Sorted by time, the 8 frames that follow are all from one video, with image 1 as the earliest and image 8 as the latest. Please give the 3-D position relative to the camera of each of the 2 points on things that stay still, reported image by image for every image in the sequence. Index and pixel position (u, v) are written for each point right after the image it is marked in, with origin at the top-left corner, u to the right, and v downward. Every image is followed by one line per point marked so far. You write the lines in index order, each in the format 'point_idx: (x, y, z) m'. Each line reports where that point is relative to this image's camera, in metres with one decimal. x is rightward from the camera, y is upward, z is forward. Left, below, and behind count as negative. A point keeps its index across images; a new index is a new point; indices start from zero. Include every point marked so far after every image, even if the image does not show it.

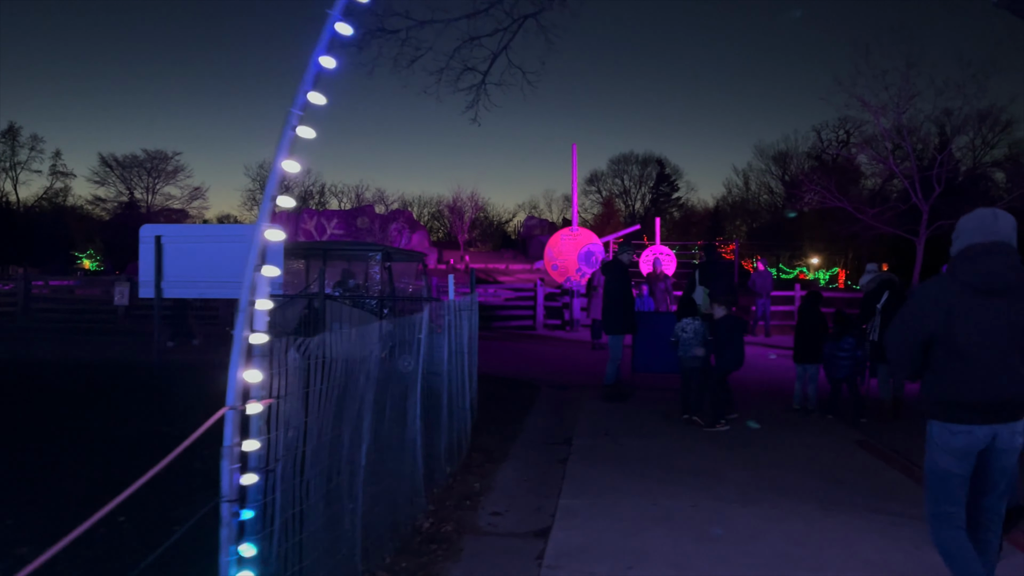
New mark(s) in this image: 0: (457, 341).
0: (-0.7, -0.6, +9.6) m
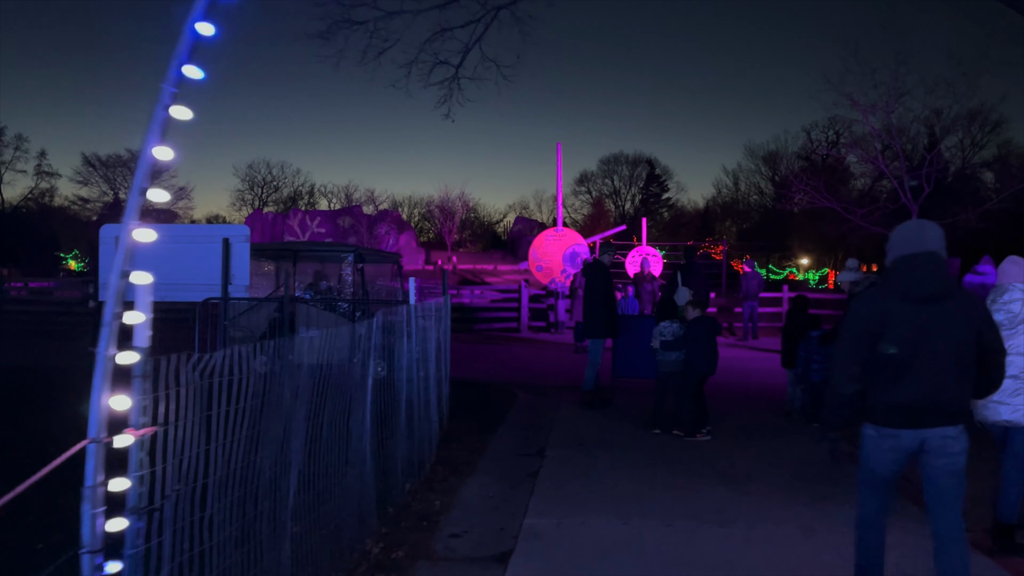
0: (-1.0, -0.7, +9.2) m
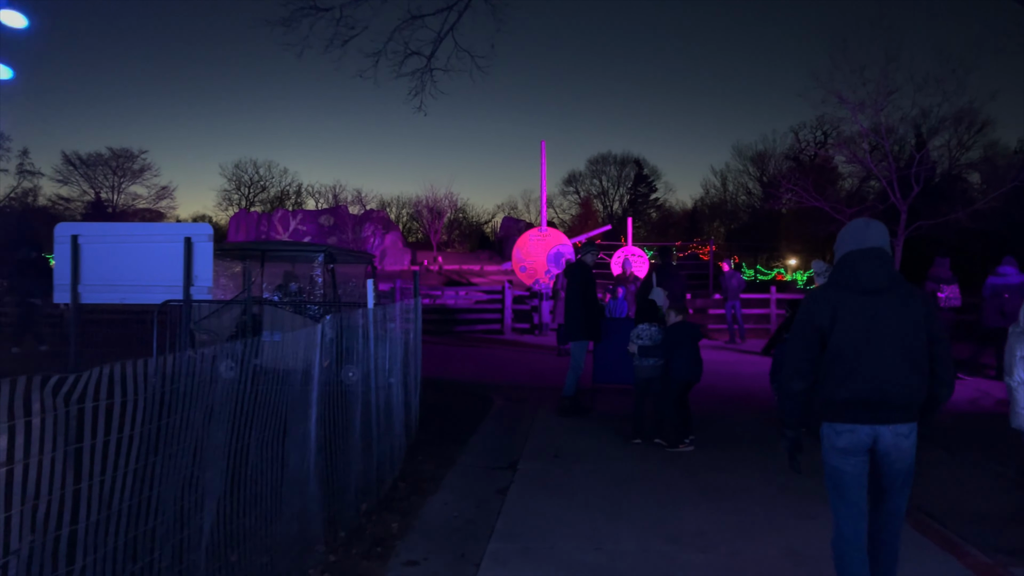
0: (-1.2, -0.7, +8.7) m
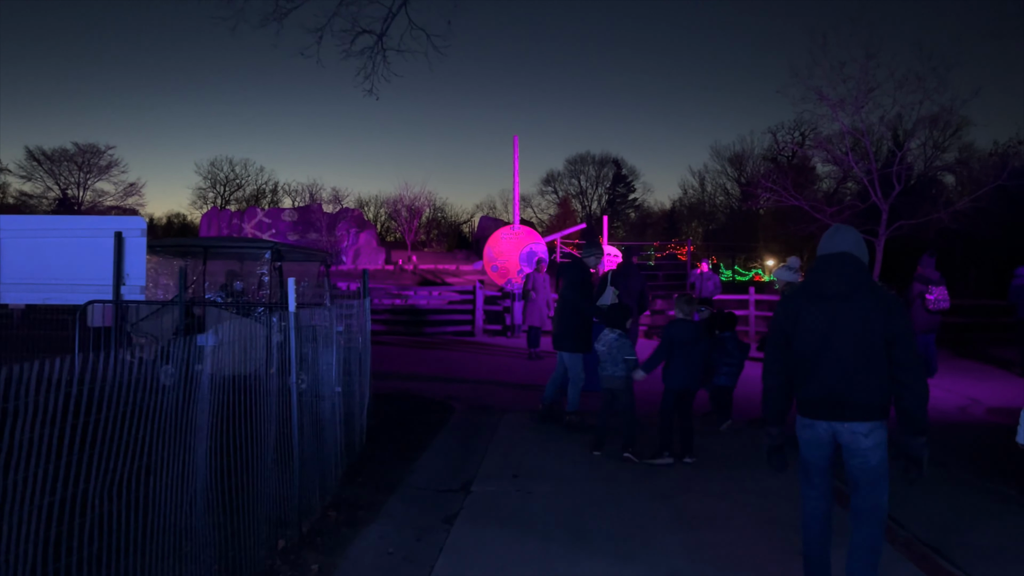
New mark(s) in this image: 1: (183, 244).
0: (-1.6, -0.7, +7.9) m
1: (-4.0, +0.5, +10.0) m
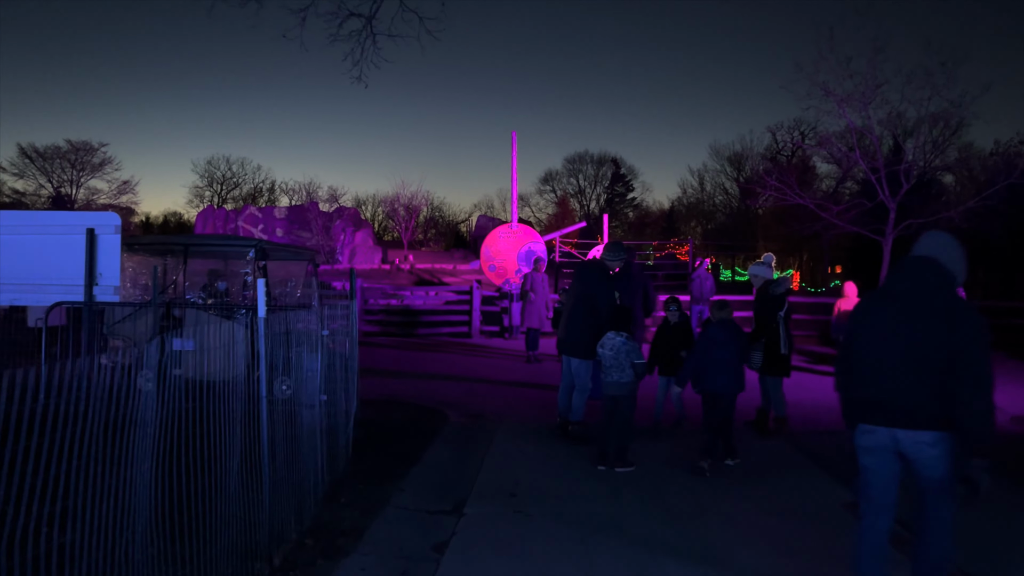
0: (-1.7, -0.7, +7.4) m
1: (-4.0, +0.5, +9.5) m
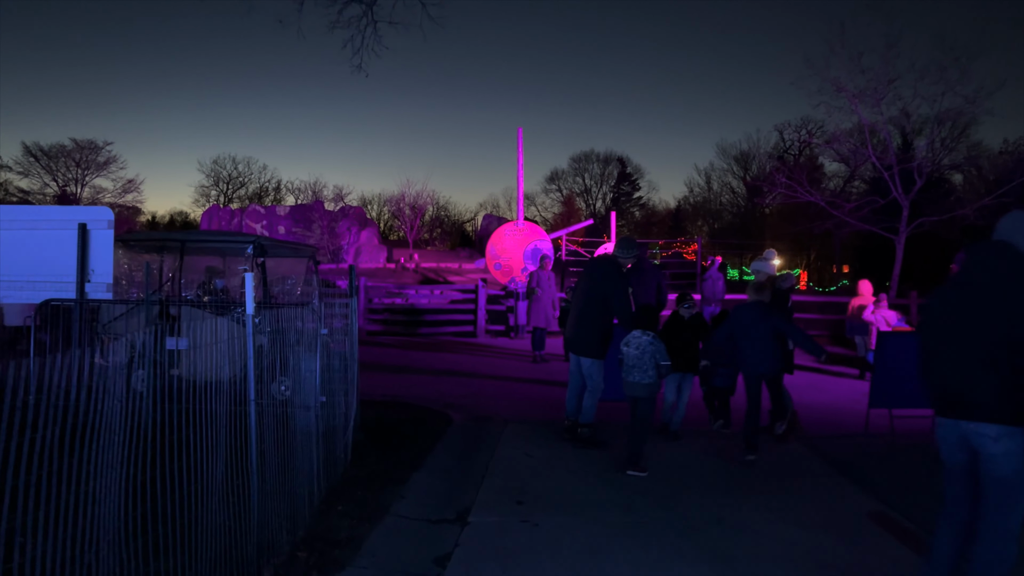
0: (-1.6, -0.7, +7.1) m
1: (-3.9, +0.6, +9.2) m
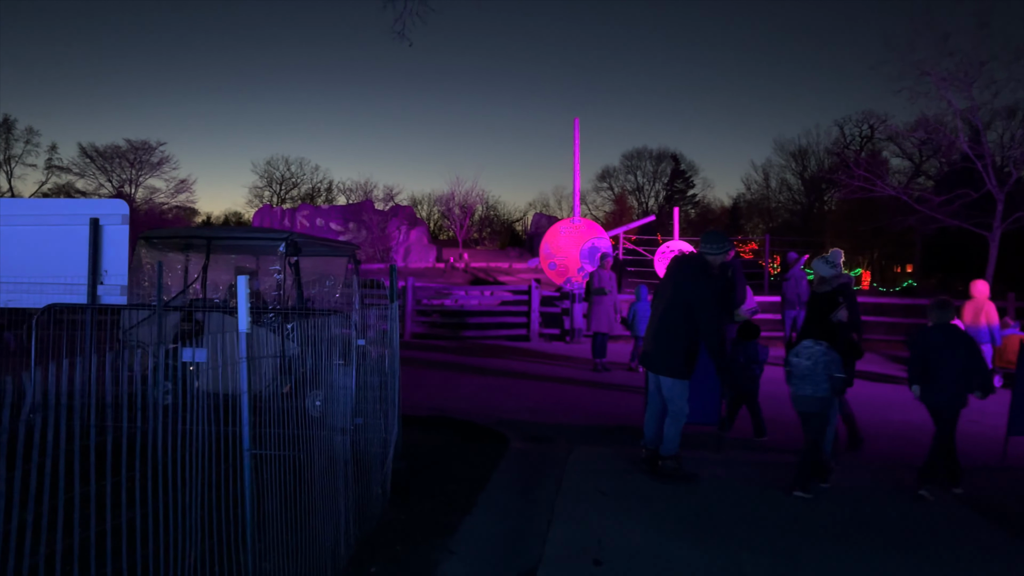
0: (-1.1, -0.7, +6.1) m
1: (-3.3, +0.5, +8.3) m
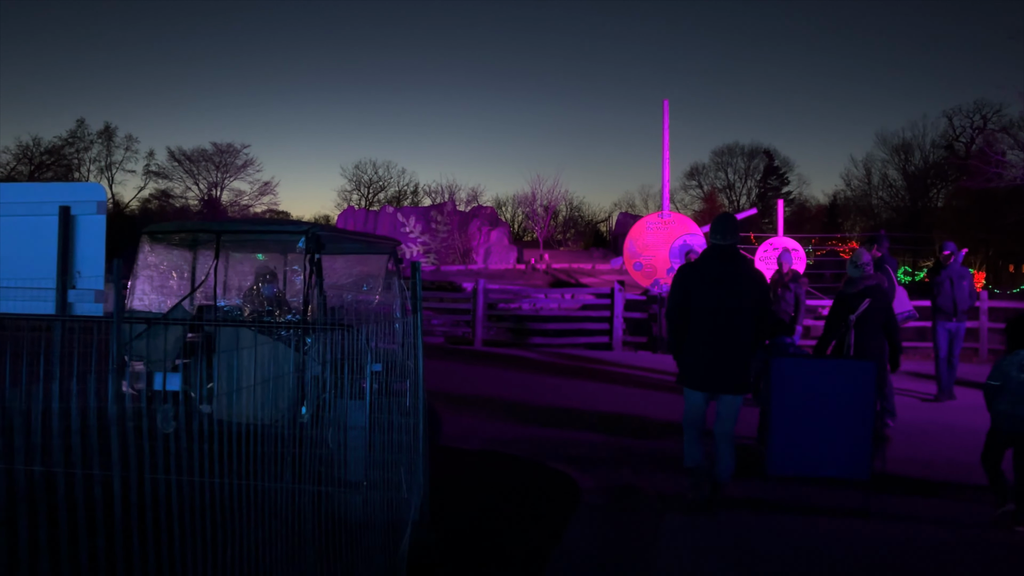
0: (-0.7, -0.7, +4.4) m
1: (-2.7, +0.5, +6.9) m
